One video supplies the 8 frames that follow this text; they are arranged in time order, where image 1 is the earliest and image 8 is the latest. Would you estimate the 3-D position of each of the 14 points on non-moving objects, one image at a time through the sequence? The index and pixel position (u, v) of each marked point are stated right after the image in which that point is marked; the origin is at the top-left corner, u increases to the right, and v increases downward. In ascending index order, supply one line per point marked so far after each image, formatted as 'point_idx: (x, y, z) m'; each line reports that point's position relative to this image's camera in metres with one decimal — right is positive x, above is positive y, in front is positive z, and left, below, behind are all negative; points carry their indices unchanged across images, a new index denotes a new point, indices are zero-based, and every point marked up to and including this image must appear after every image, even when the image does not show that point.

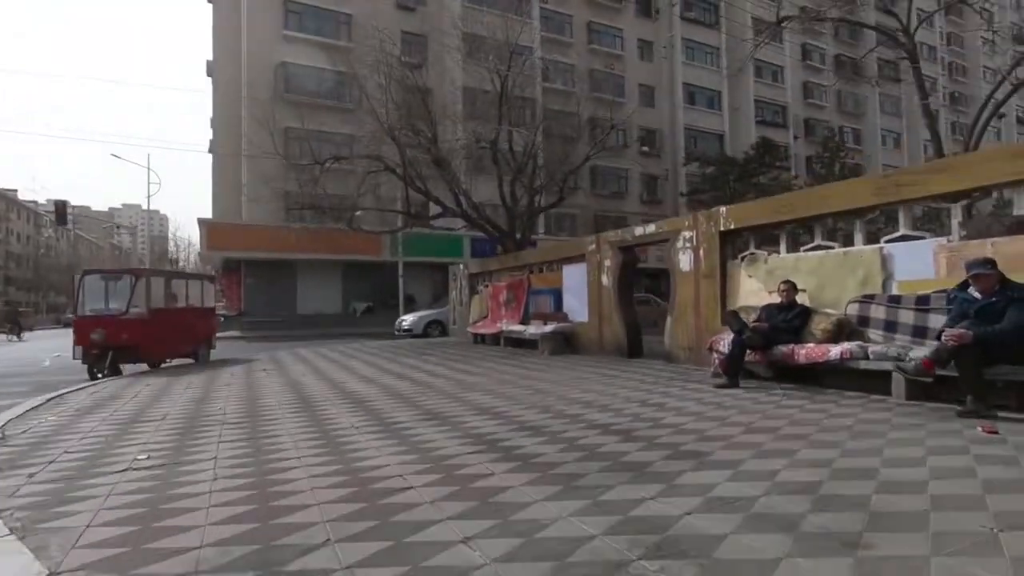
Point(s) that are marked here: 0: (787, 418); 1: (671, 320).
0: (+2.6, -1.2, +5.1) m
1: (+2.9, -0.6, +10.0) m
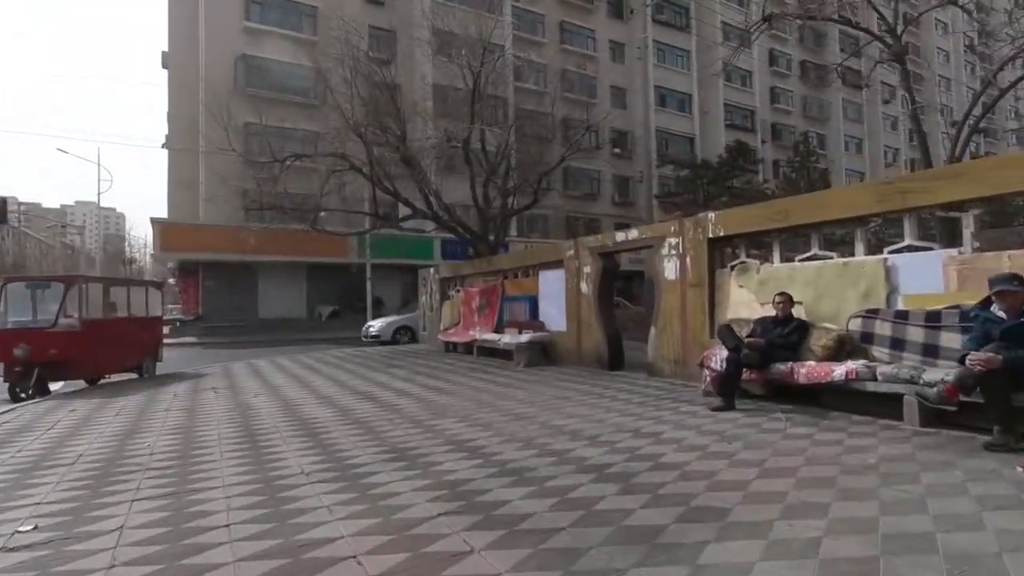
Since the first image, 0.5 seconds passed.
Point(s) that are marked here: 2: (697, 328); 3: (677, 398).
0: (+2.4, -1.4, +4.6) m
1: (+2.5, -0.7, +9.4) m
2: (+2.9, -0.6, +8.6) m
3: (+2.2, -1.5, +7.3) m
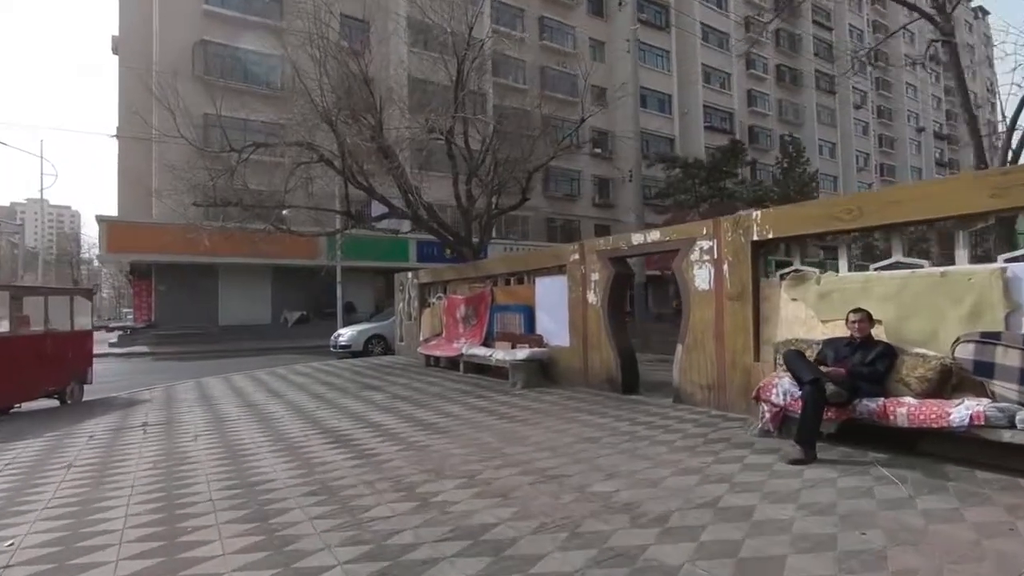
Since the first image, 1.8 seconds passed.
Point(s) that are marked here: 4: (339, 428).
0: (+2.7, -1.5, +3.1) m
1: (+2.5, -0.9, +8.0) m
2: (+3.0, -0.8, +7.2) m
3: (+2.3, -1.6, +5.9) m
4: (-2.3, -1.8, +7.2) m
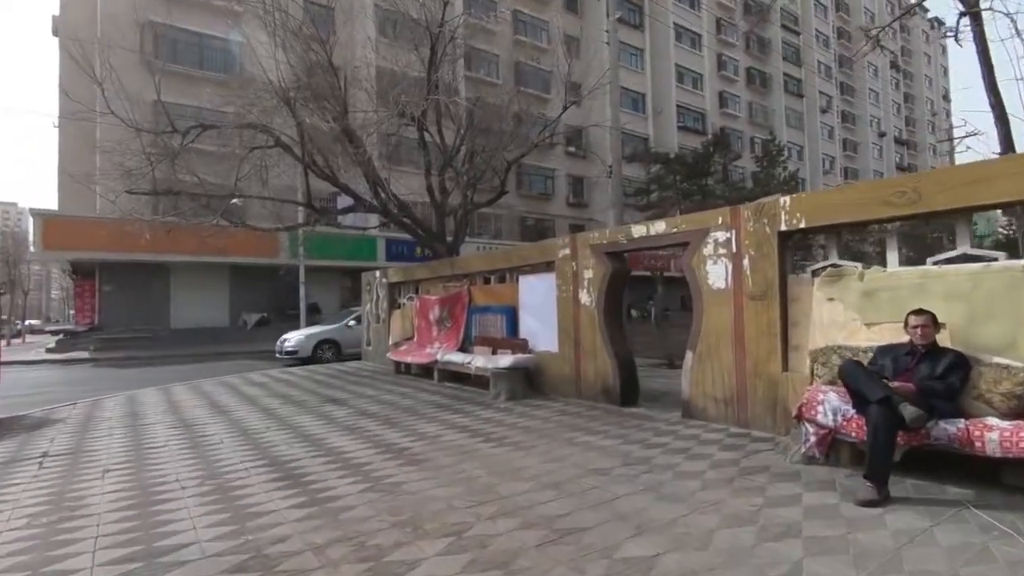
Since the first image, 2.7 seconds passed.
0: (+2.8, -1.5, +2.1) m
1: (+2.3, -0.9, +7.0) m
2: (+2.9, -0.8, +6.2) m
3: (+2.3, -1.6, +4.9) m
4: (-2.4, -1.8, +5.9) m
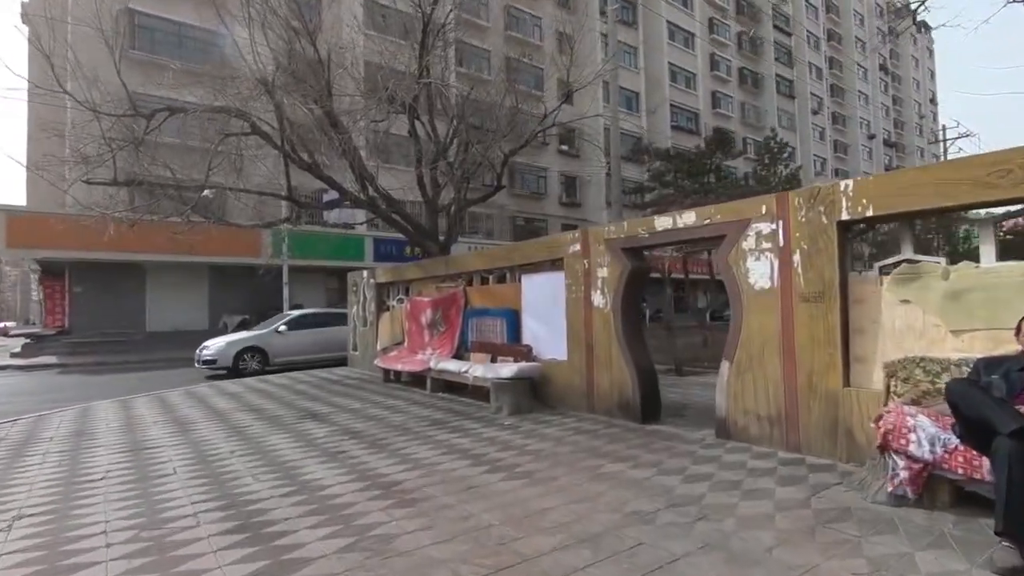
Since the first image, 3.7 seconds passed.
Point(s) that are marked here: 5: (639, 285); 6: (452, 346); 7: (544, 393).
0: (+3.0, -1.5, +1.2) m
1: (+2.4, -0.9, +6.1) m
2: (+3.0, -0.8, +5.3) m
3: (+2.4, -1.6, +3.9) m
4: (-2.3, -1.8, +4.8) m
5: (+1.7, 0.0, +7.4) m
6: (-1.2, -1.1, +10.4) m
7: (+0.5, -1.6, +8.5) m
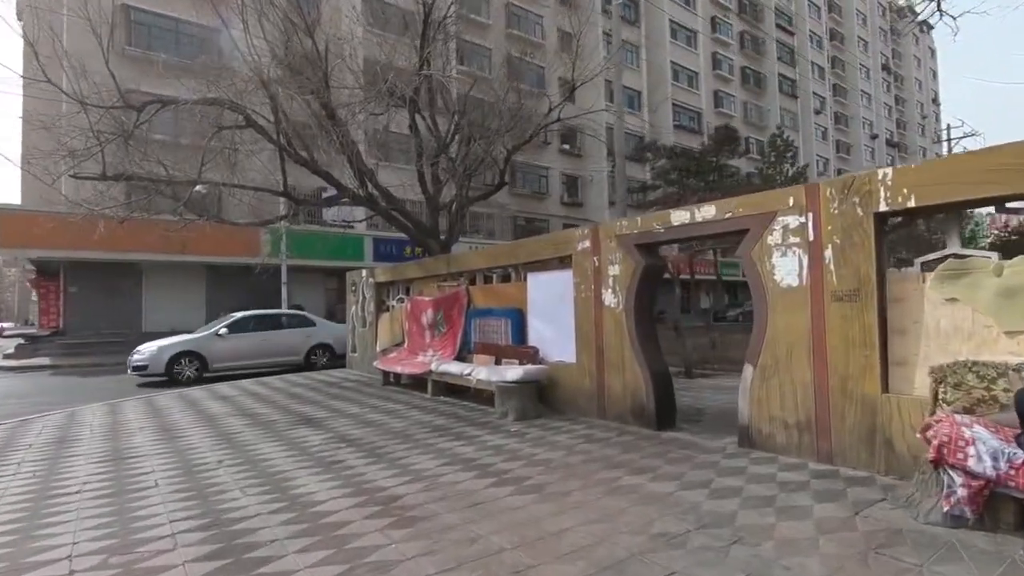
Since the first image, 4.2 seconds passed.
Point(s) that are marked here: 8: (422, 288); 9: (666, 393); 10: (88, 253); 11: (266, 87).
0: (+3.1, -1.5, +0.8) m
1: (+2.5, -0.9, +5.6) m
2: (+3.1, -0.8, +4.9) m
3: (+2.5, -1.6, +3.5) m
4: (-2.2, -1.8, +4.4) m
5: (+1.8, +0.1, +7.0) m
6: (-1.1, -1.1, +10.0) m
7: (+0.6, -1.6, +8.1) m
8: (-2.0, 0.0, +11.9) m
9: (+1.9, -1.3, +6.9) m
10: (-15.7, +1.3, +19.9) m
11: (-5.3, +4.3, +11.7) m
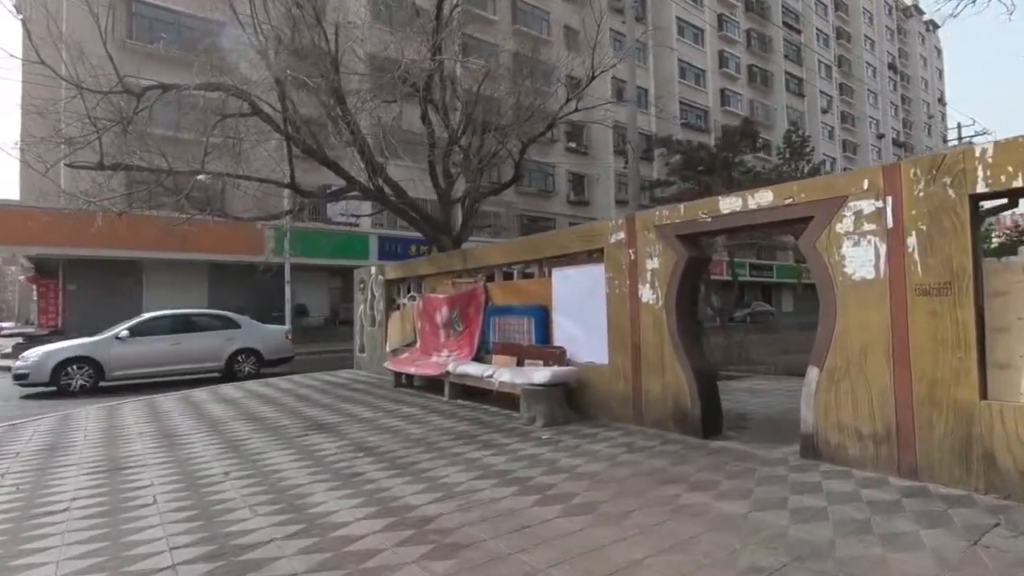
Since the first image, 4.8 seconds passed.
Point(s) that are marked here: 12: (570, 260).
0: (+3.4, -1.4, +0.2) m
1: (+2.9, -0.8, +5.1) m
2: (+3.4, -0.7, +4.3) m
3: (+2.8, -1.5, +3.0) m
4: (-1.9, -1.7, +3.8) m
5: (+2.2, +0.1, +6.4) m
6: (-0.7, -1.0, +9.4) m
7: (+0.9, -1.6, +7.5) m
8: (-1.6, +0.1, +11.3) m
9: (+2.3, -1.3, +6.3) m
10: (-15.3, +1.4, +19.4) m
11: (-4.9, +4.4, +11.1) m
12: (+0.9, +0.4, +7.9) m
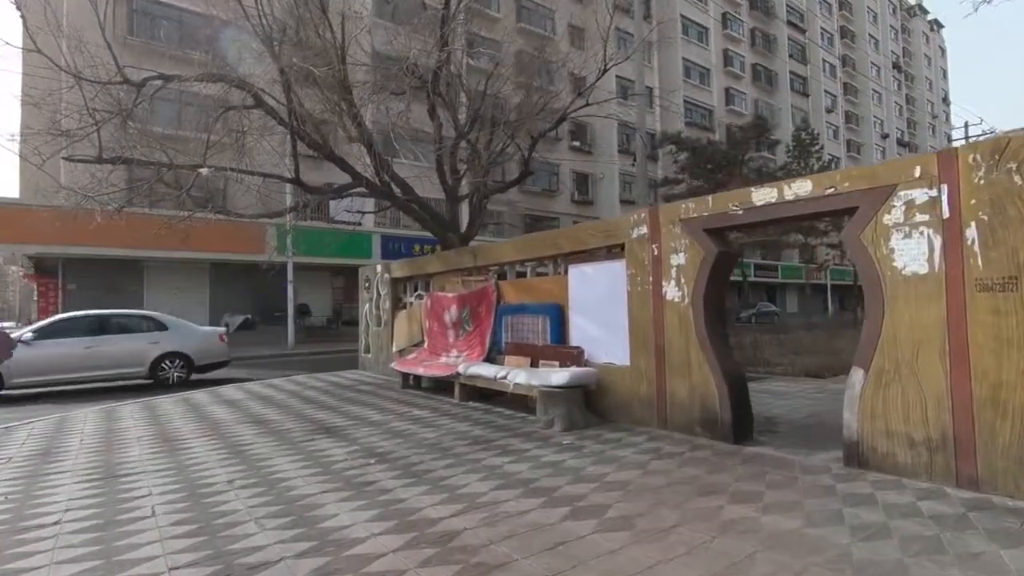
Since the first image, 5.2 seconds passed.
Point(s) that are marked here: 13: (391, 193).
0: (+3.6, -1.4, -0.1) m
1: (+3.1, -0.8, +4.7) m
2: (+3.6, -0.7, +4.0) m
3: (+3.0, -1.5, +2.6) m
4: (-1.7, -1.7, +3.5) m
5: (+2.4, +0.2, +6.1) m
6: (-0.5, -1.0, +9.1) m
7: (+1.2, -1.5, +7.2) m
8: (-1.4, +0.1, +11.0) m
9: (+2.5, -1.2, +6.0) m
10: (-15.0, +1.4, +19.1) m
11: (-4.7, +4.4, +10.8) m
12: (+1.1, +0.4, +7.6) m
13: (-2.8, +2.2, +12.6) m
